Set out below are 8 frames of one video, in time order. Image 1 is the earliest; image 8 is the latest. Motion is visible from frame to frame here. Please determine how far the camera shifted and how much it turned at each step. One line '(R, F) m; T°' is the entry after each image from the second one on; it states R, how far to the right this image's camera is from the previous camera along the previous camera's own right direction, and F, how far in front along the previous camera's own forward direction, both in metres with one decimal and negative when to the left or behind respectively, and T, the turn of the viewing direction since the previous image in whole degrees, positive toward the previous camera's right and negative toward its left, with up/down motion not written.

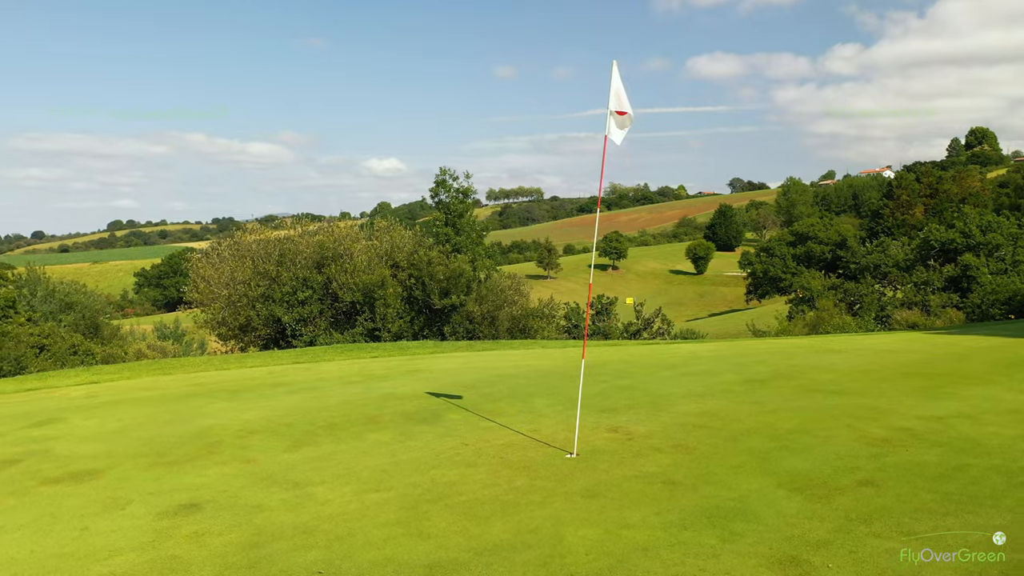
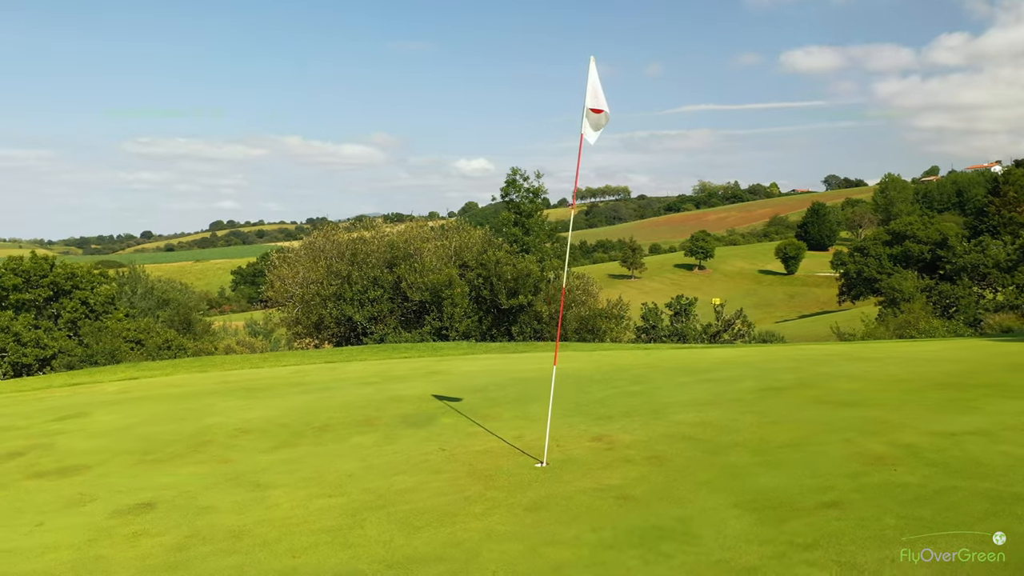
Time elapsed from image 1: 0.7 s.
(+1.1, +0.3) m; -6°
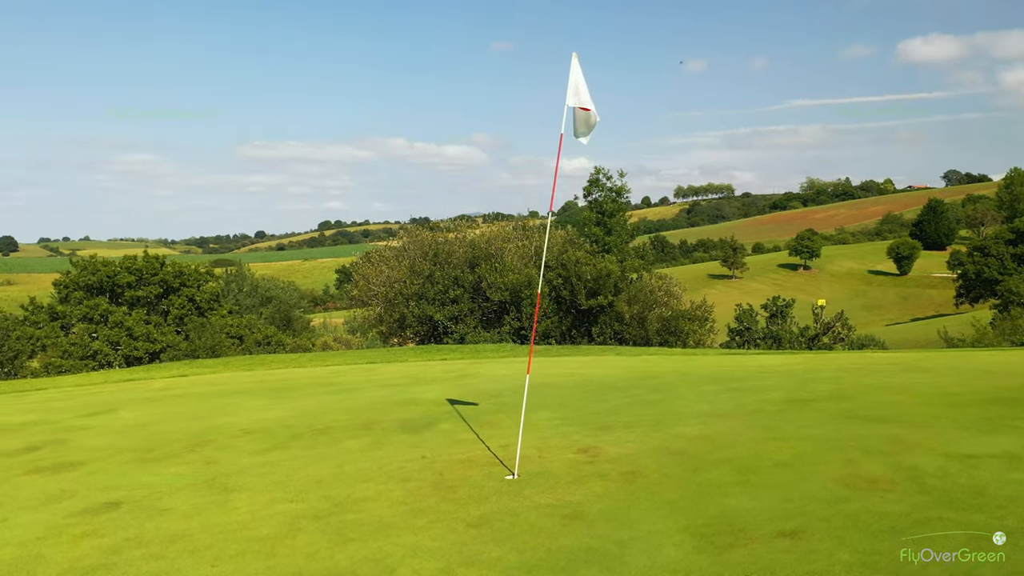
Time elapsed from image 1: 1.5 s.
(+1.2, +0.3) m; -7°
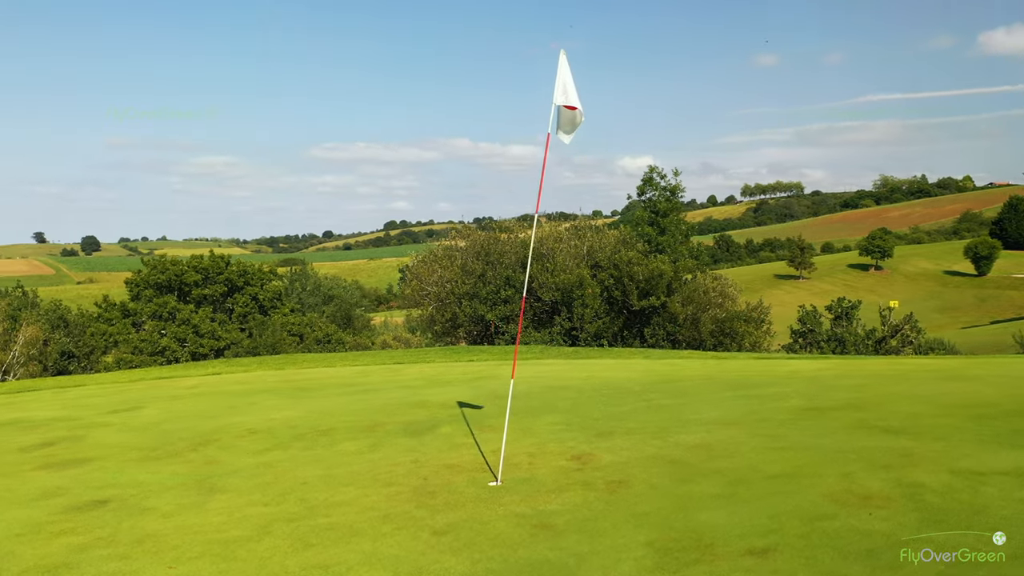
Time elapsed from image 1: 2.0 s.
(+0.7, +0.2) m; -4°
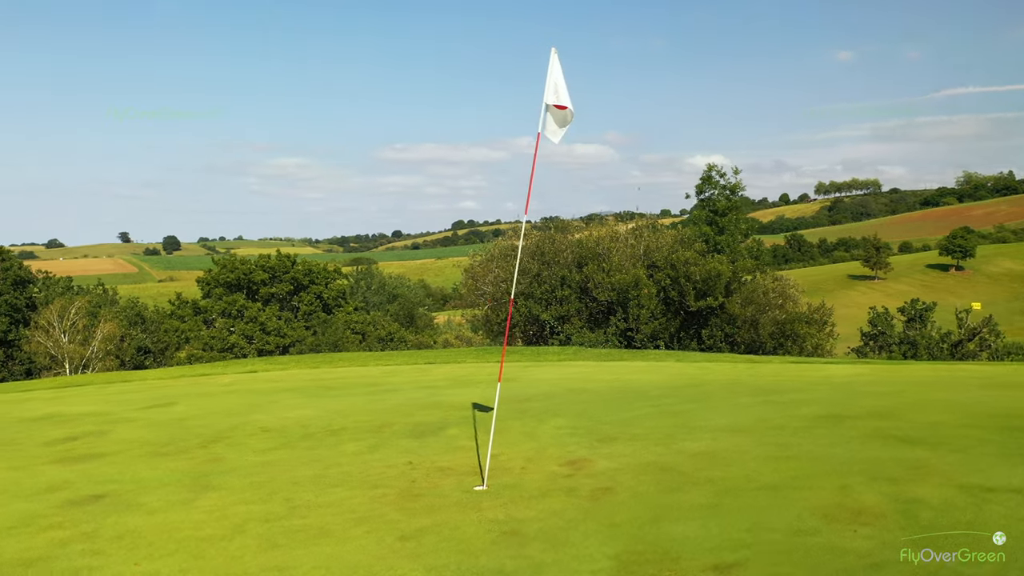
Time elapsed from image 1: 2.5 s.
(+0.7, +0.1) m; -5°
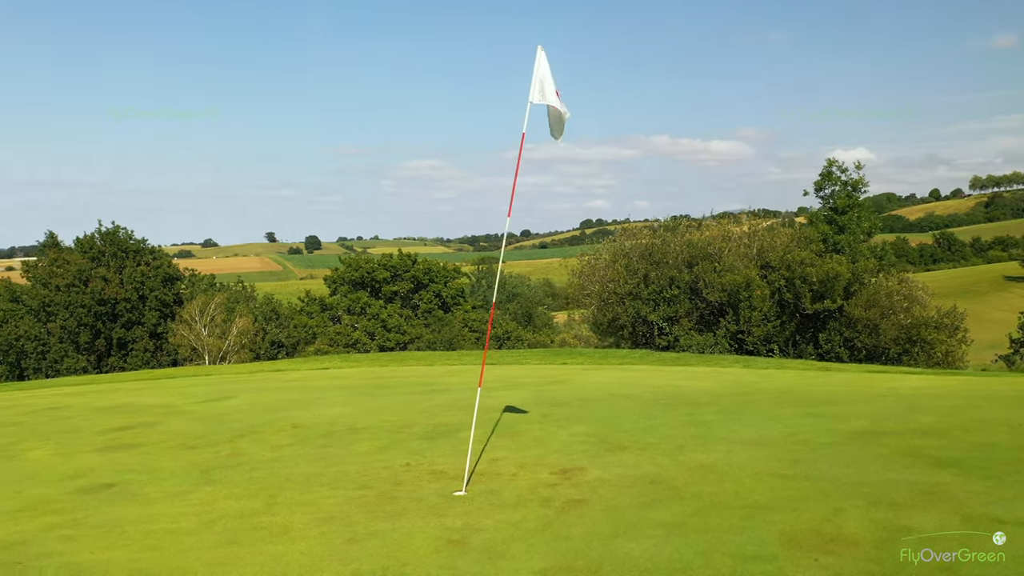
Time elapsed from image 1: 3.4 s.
(+1.3, +0.2) m; -9°
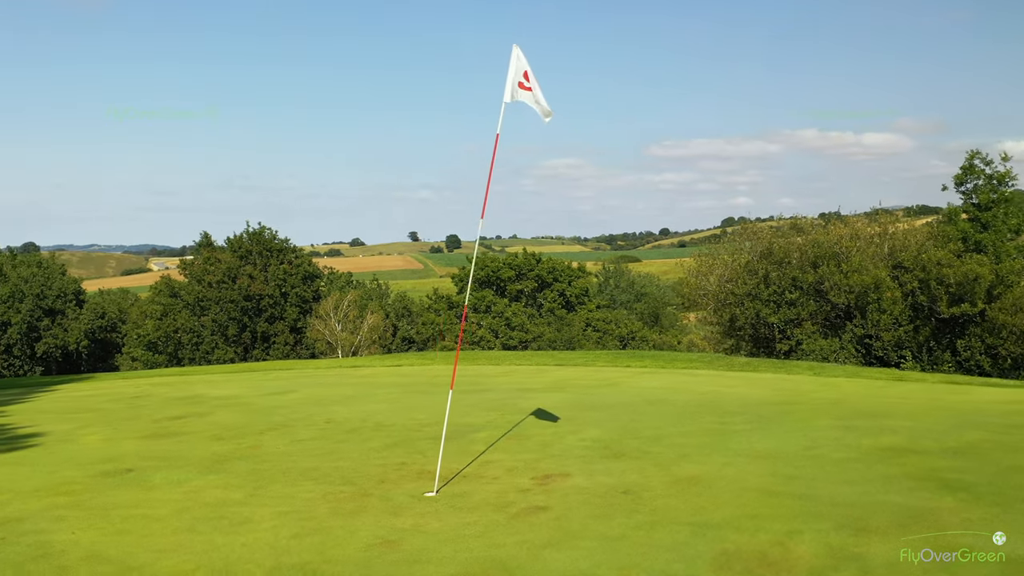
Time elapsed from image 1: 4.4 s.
(+1.4, +0.2) m; -9°
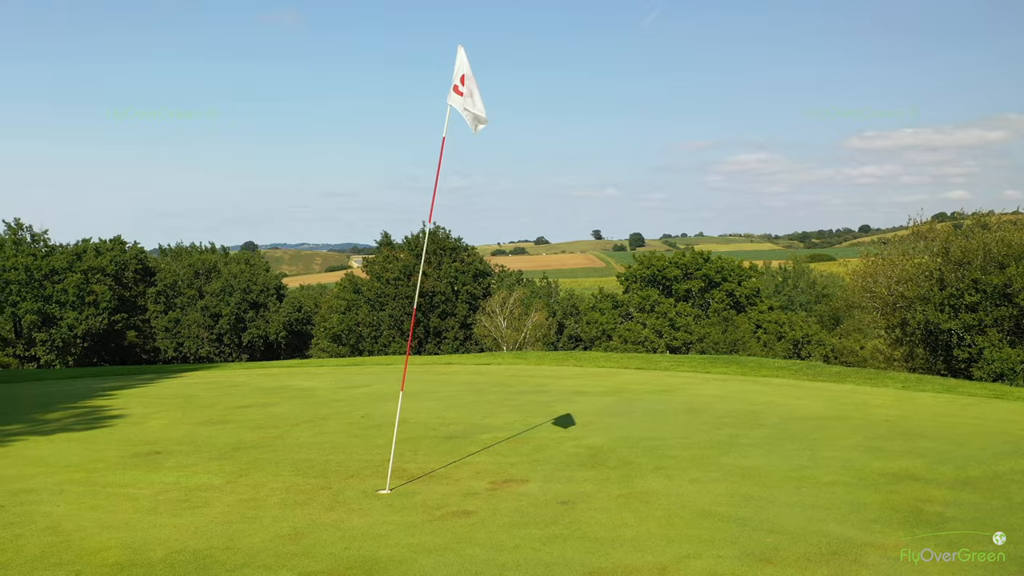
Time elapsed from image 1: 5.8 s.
(+2.0, +0.2) m; -13°
